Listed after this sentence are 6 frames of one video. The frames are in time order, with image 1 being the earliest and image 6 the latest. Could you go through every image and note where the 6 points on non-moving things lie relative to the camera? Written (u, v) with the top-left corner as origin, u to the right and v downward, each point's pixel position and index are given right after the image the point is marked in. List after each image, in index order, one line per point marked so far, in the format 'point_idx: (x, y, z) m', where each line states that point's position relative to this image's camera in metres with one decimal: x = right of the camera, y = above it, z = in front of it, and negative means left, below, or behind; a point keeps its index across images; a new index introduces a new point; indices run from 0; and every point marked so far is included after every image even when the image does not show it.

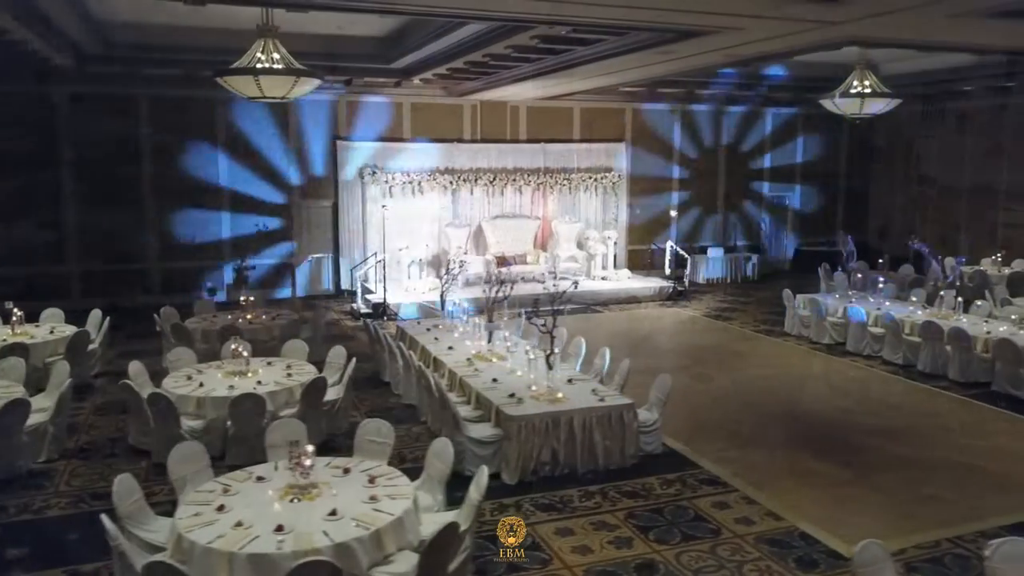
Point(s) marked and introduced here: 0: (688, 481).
0: (+1.3, -1.4, +6.0) m
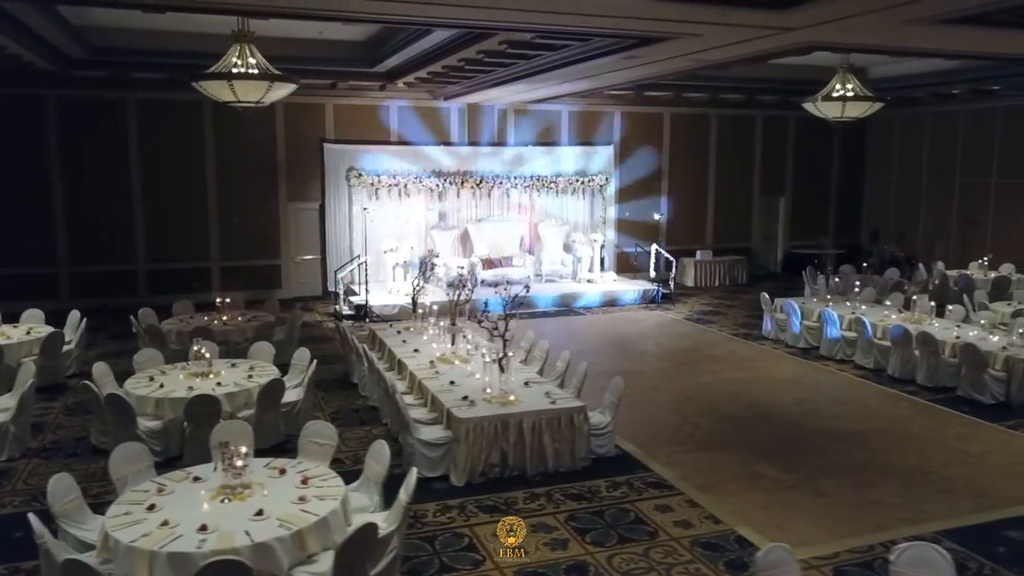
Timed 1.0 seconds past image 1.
0: (+0.9, -1.5, +6.0) m
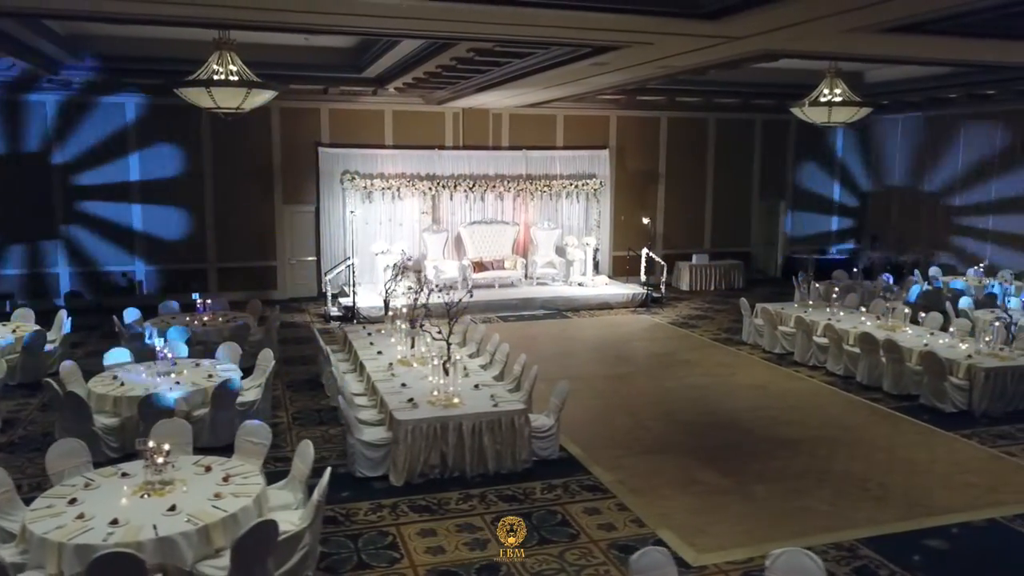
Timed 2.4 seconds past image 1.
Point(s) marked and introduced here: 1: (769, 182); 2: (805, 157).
0: (+0.4, -1.5, +6.1) m
1: (+5.5, +2.2, +17.3) m
2: (+6.3, +2.8, +17.5) m
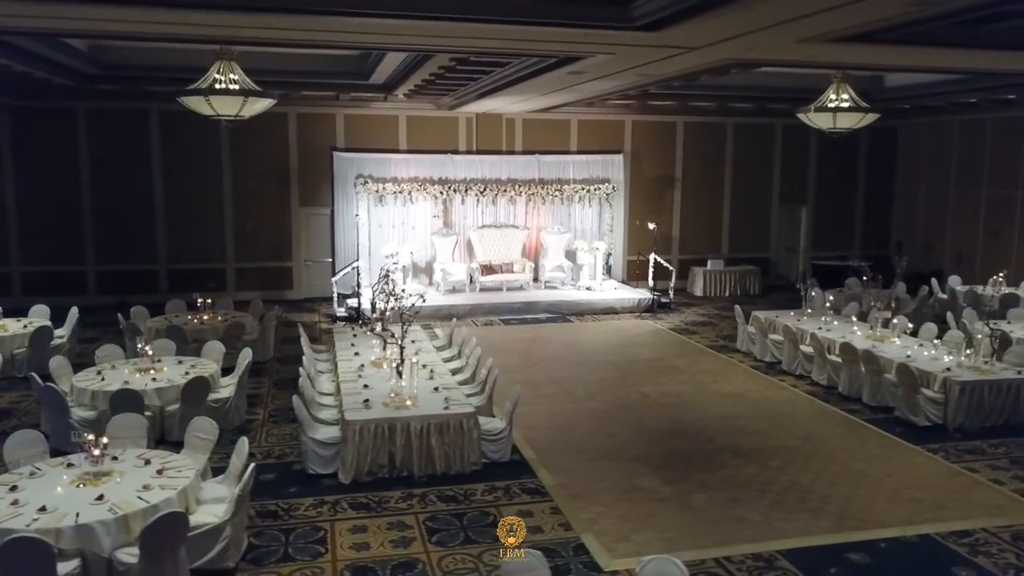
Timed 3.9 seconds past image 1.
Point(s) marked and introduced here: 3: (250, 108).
0: (0.0, -1.6, +6.3) m
1: (+5.8, +2.1, +17.1) m
2: (+6.7, +2.7, +17.2) m
3: (-3.3, +2.2, +10.2) m
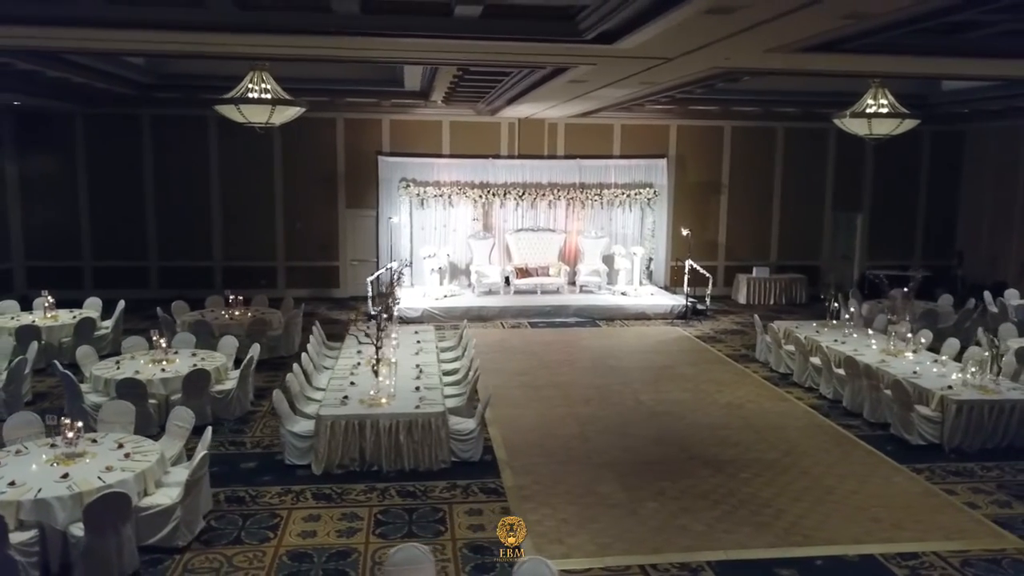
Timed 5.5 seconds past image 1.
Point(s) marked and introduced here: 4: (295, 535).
0: (-0.3, -1.6, +6.5) m
1: (+6.8, +1.9, +16.6) m
2: (+7.6, +2.5, +16.6) m
3: (-3.1, +2.3, +10.7) m
4: (-1.5, -1.7, +5.6) m
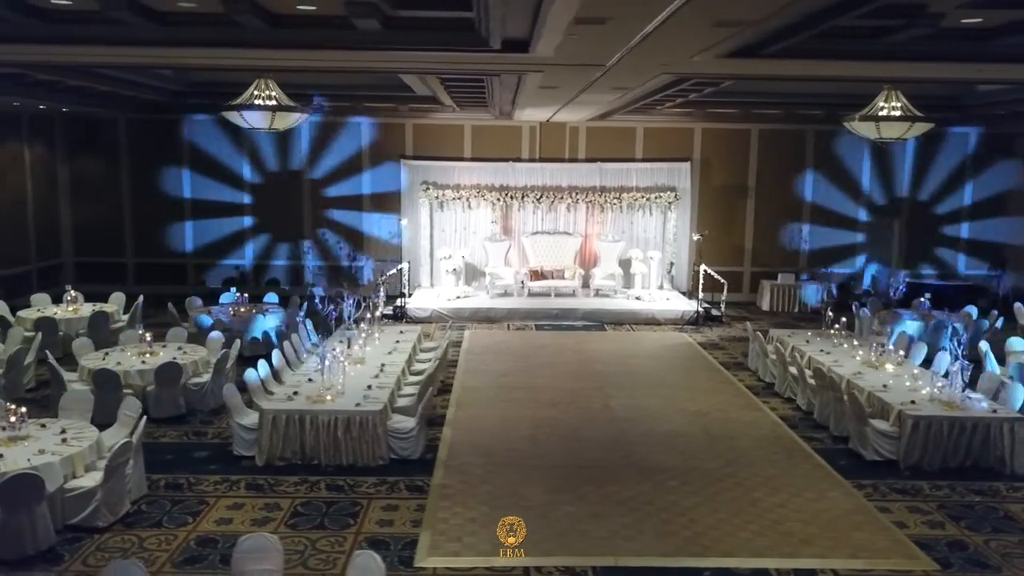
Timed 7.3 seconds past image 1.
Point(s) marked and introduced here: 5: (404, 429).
0: (-0.9, -1.6, +6.7) m
1: (+7.2, +1.7, +16.0) m
2: (+8.1, +2.3, +15.9) m
3: (-3.1, +2.3, +11.2) m
4: (-2.2, -1.7, +6.0) m
5: (-0.9, -1.2, +7.2) m
